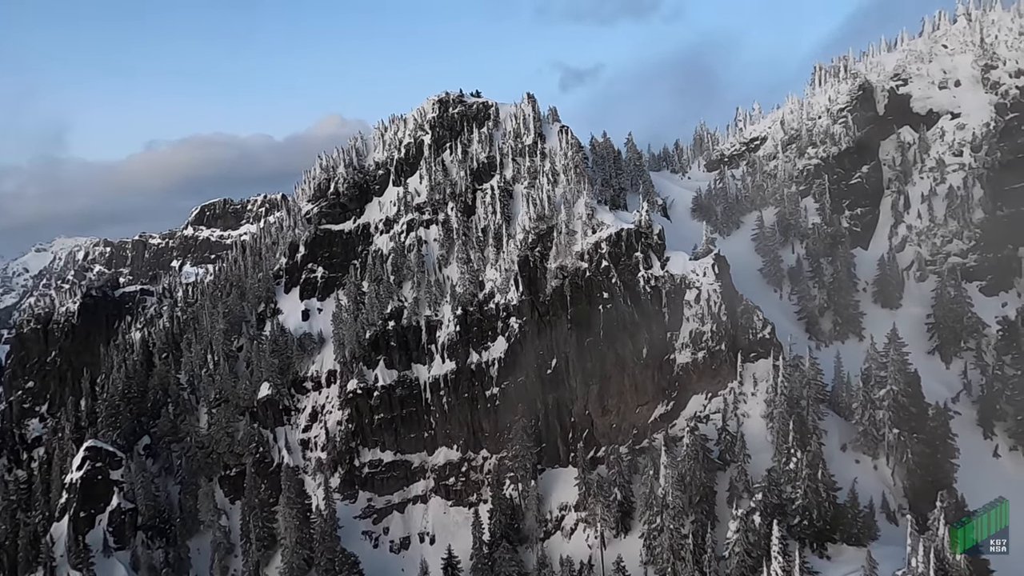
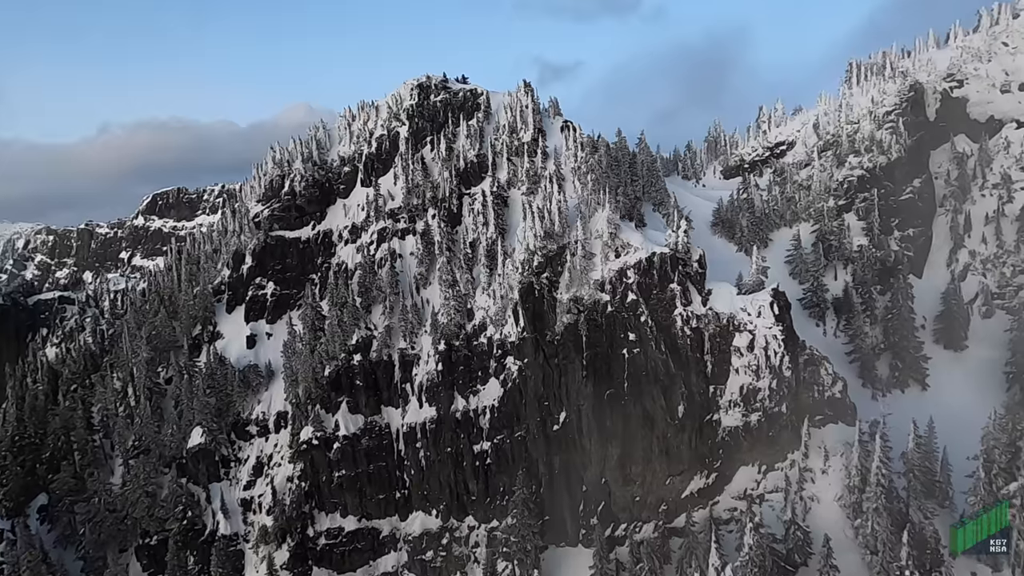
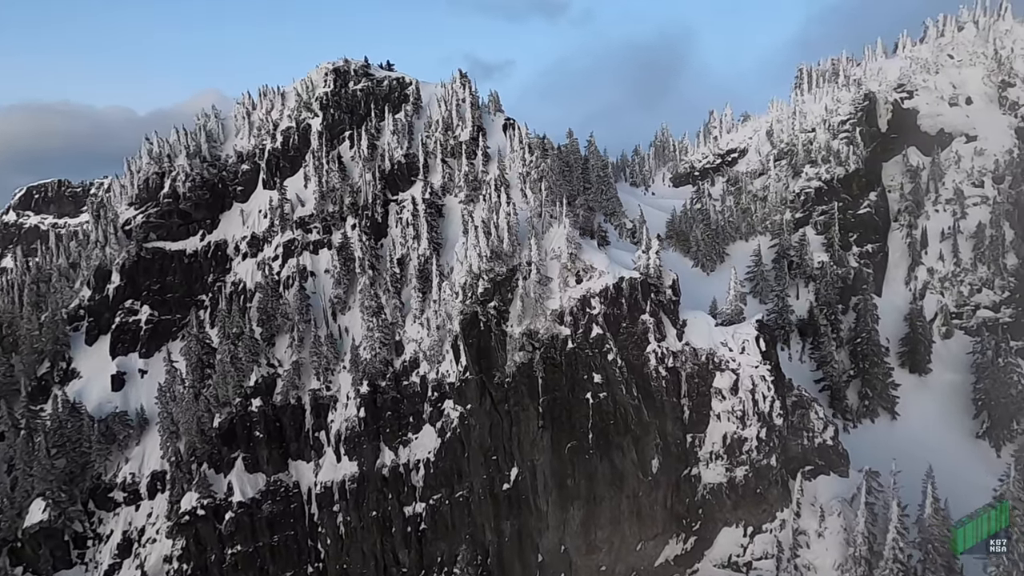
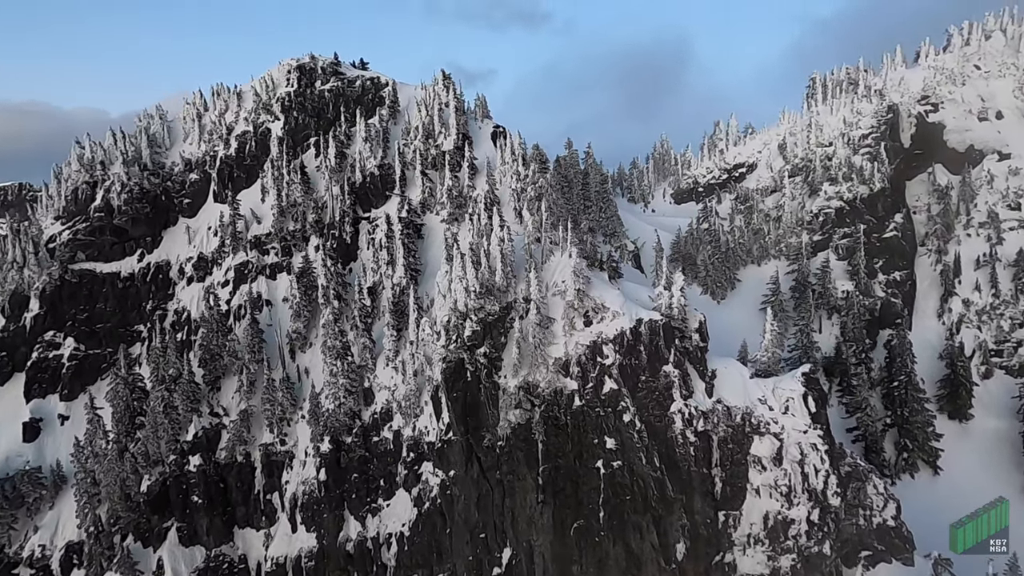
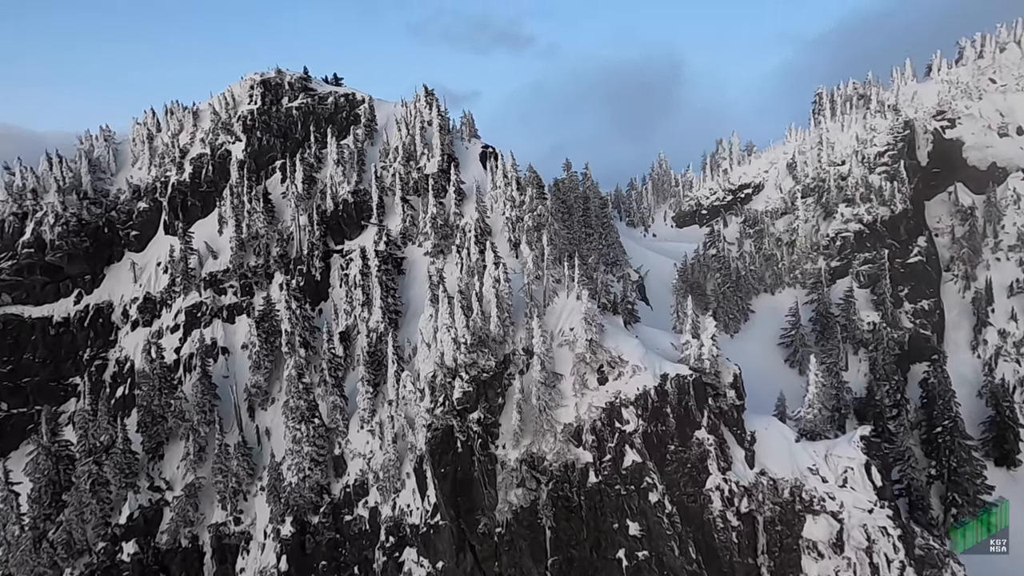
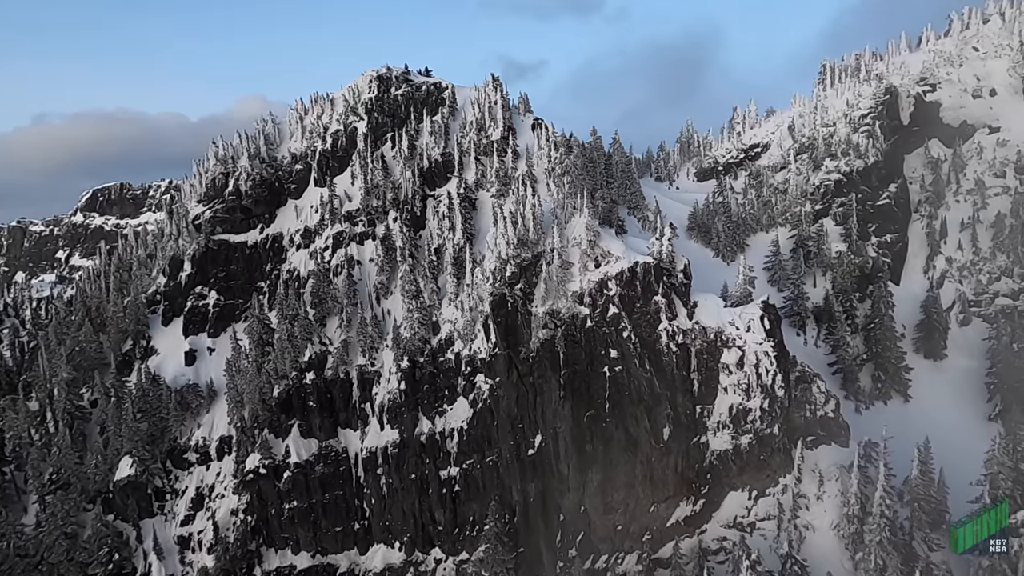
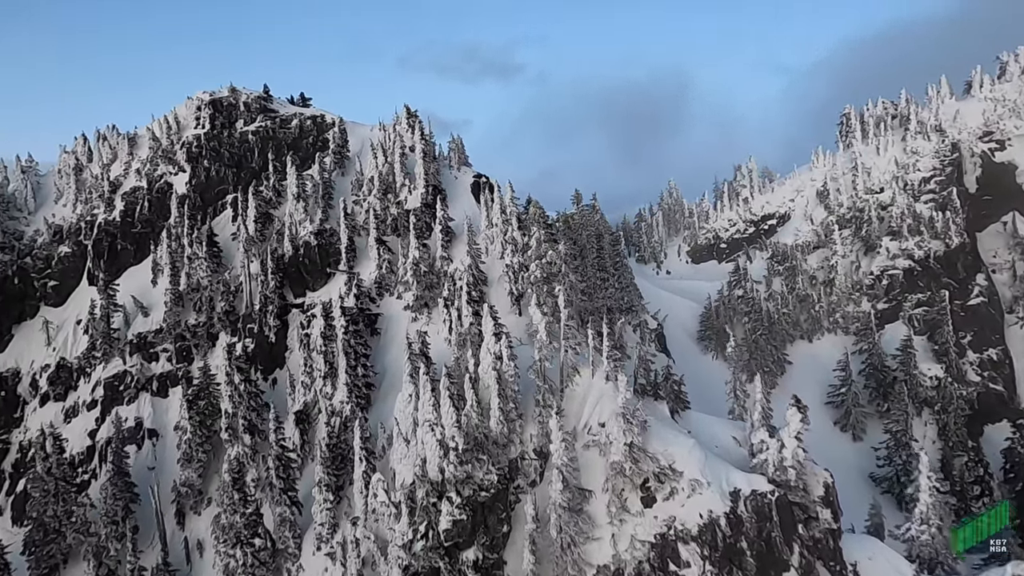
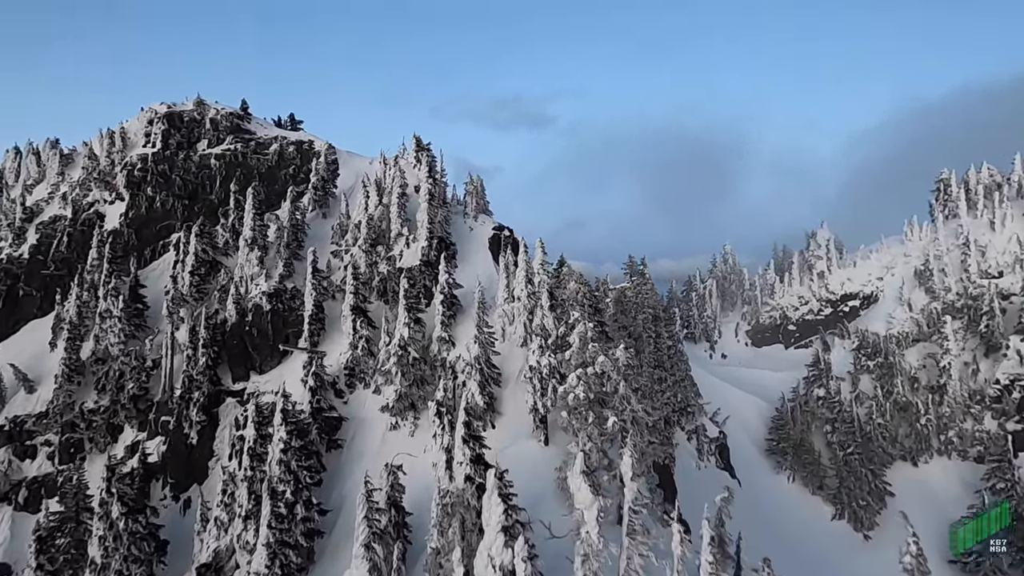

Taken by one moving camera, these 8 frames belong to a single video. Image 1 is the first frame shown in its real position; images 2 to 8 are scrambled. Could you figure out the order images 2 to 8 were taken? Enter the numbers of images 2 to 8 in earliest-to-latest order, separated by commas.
2, 6, 3, 4, 5, 7, 8
